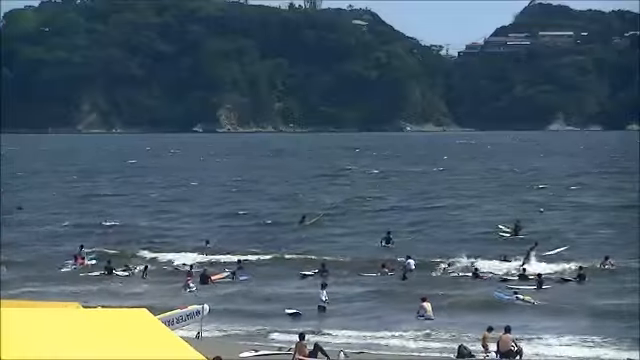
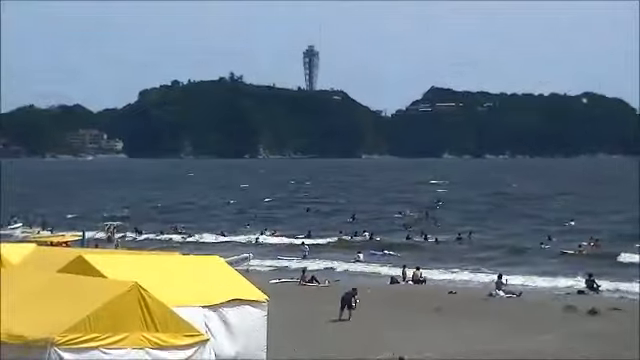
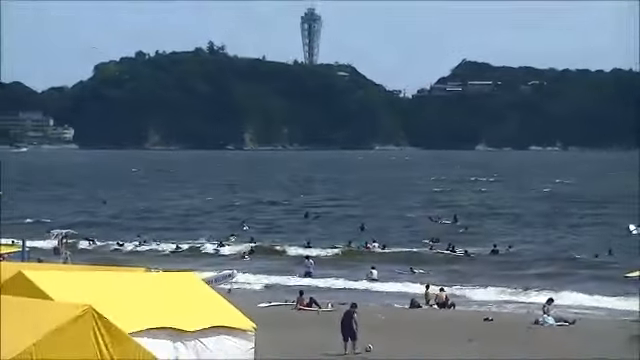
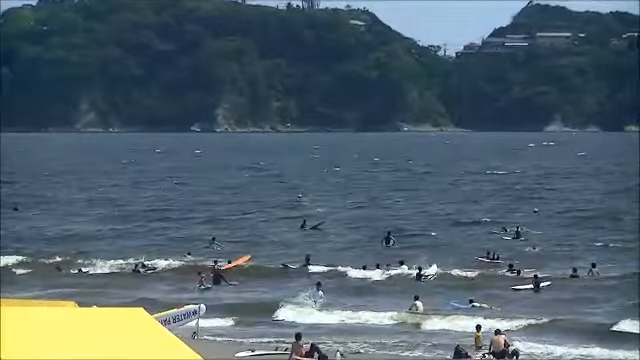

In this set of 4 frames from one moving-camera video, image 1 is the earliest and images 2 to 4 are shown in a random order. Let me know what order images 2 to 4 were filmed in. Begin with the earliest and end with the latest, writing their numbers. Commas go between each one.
4, 3, 2
